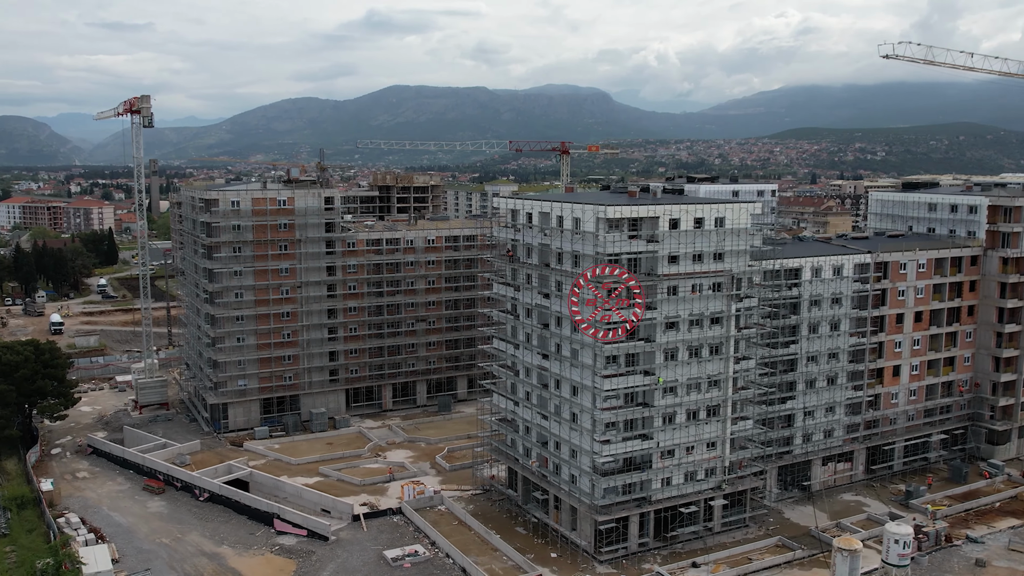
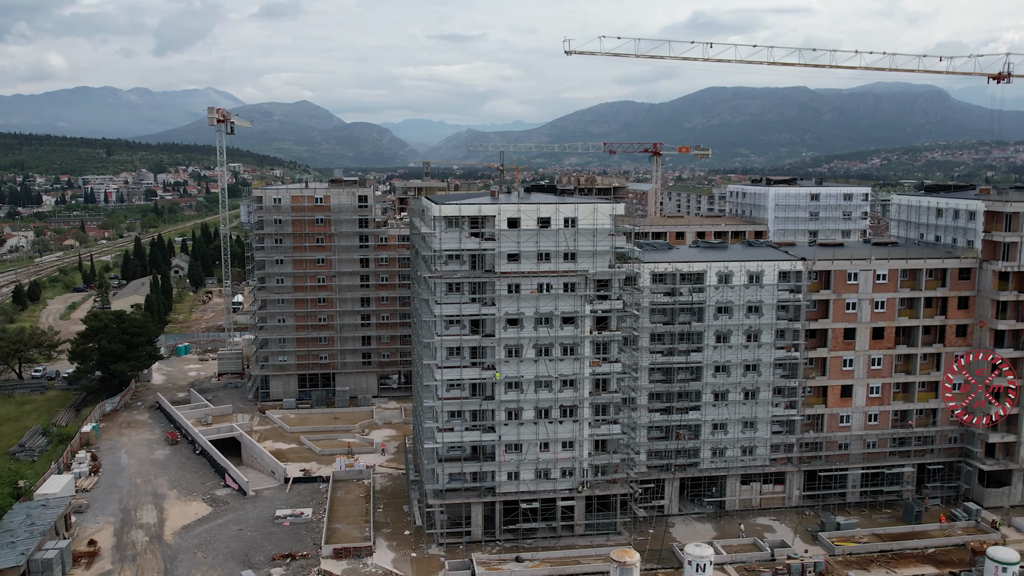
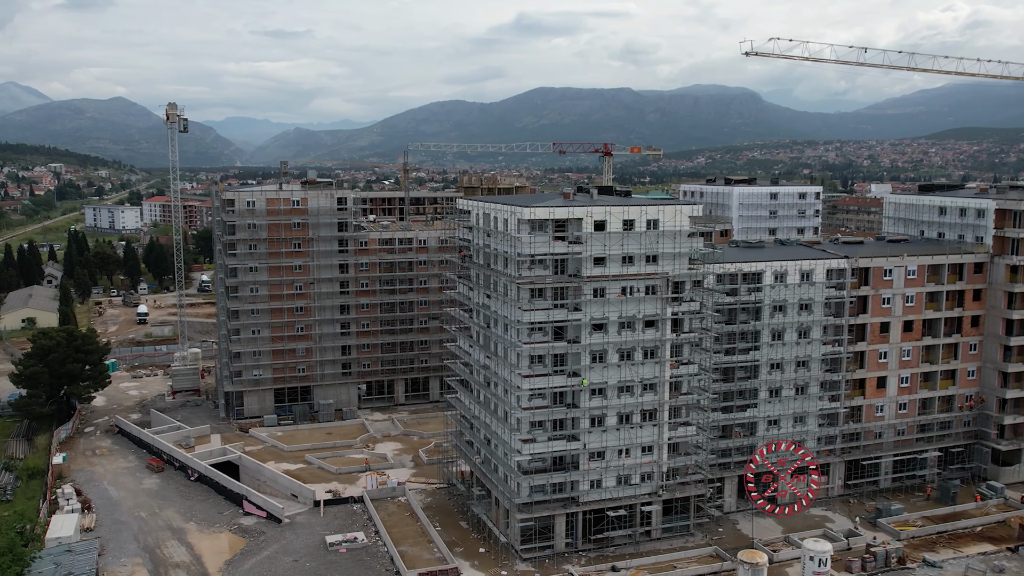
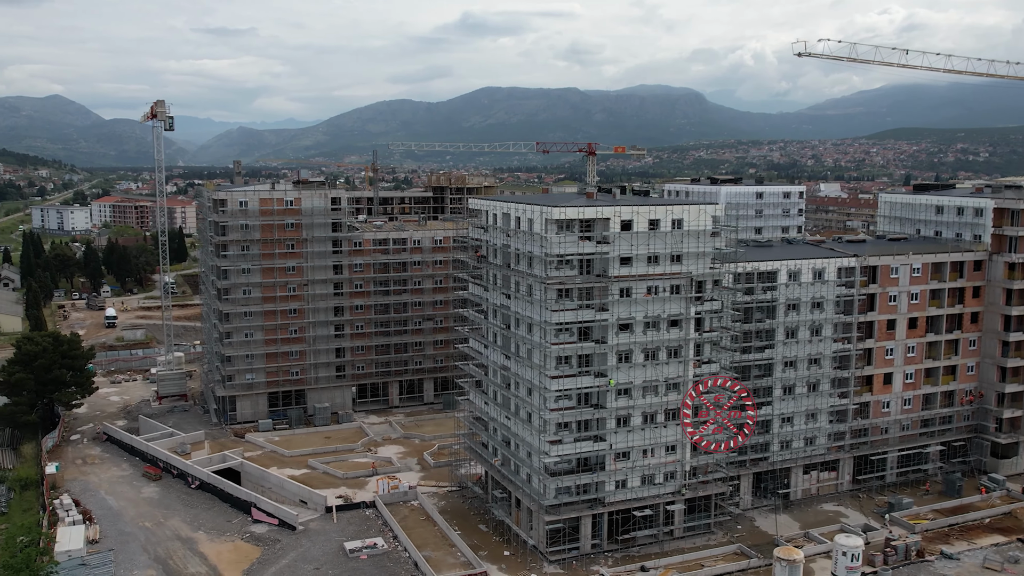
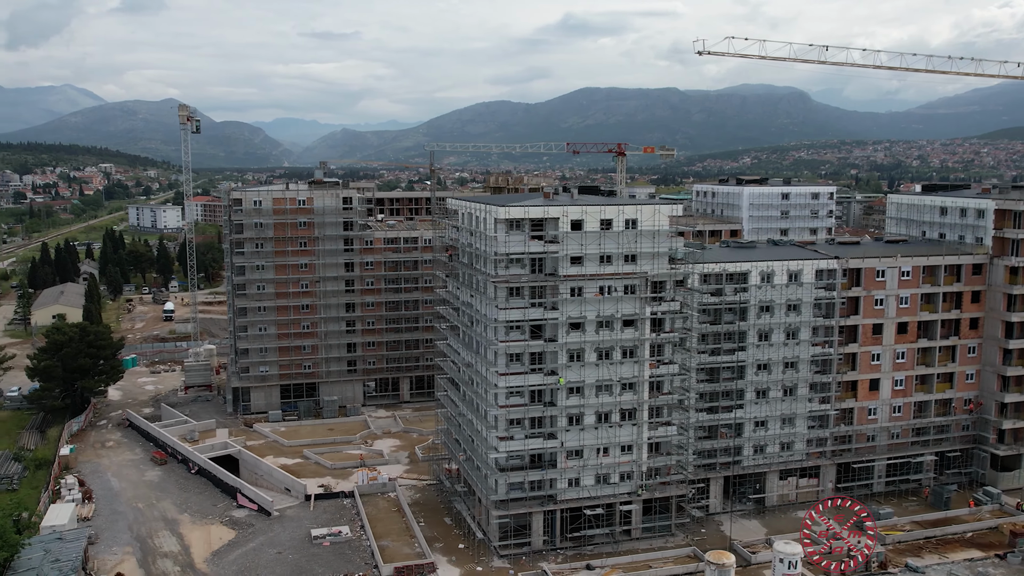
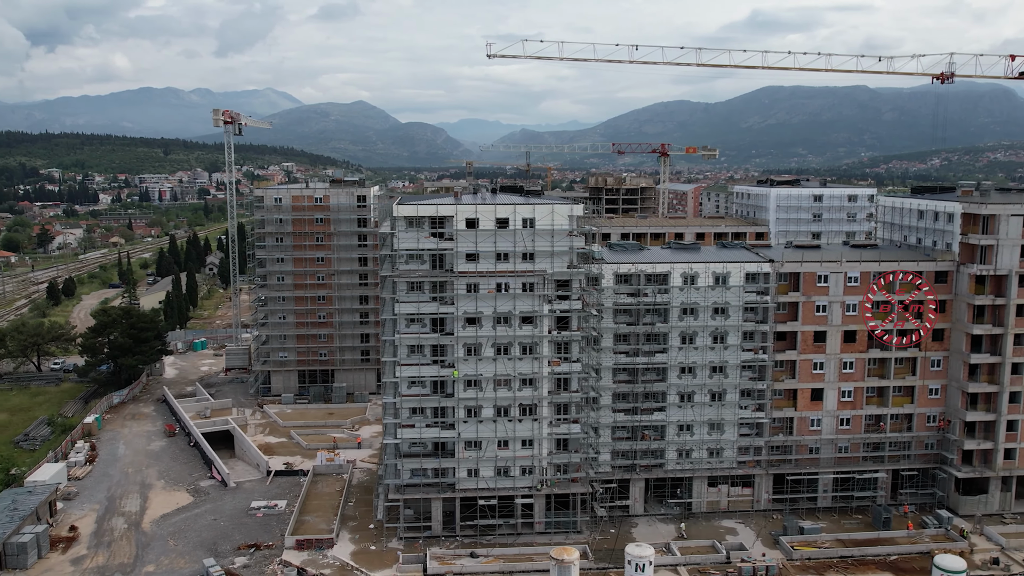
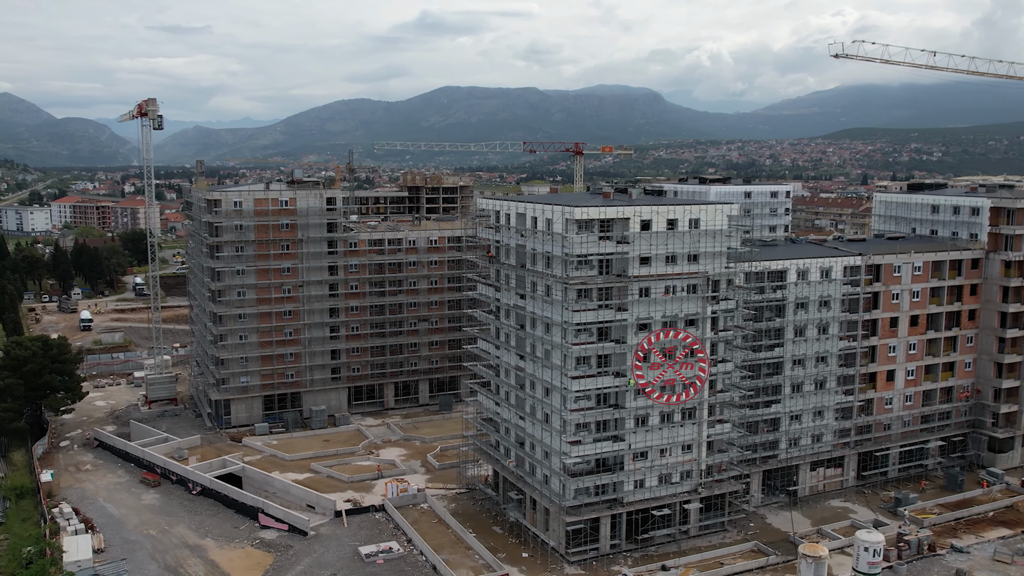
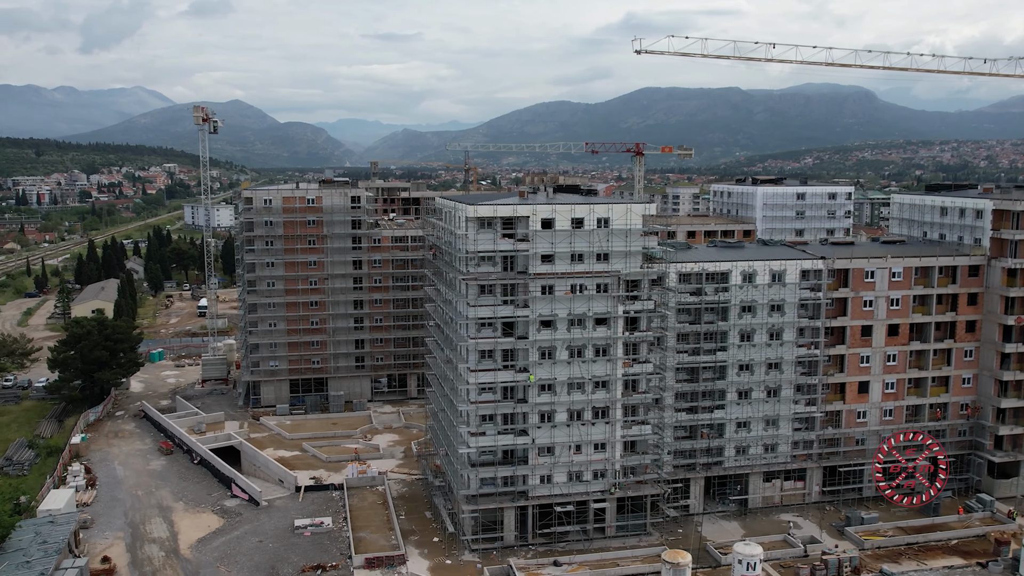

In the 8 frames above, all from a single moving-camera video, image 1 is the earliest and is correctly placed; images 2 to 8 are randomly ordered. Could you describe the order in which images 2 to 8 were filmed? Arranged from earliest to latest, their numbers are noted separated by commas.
7, 4, 3, 5, 8, 2, 6
